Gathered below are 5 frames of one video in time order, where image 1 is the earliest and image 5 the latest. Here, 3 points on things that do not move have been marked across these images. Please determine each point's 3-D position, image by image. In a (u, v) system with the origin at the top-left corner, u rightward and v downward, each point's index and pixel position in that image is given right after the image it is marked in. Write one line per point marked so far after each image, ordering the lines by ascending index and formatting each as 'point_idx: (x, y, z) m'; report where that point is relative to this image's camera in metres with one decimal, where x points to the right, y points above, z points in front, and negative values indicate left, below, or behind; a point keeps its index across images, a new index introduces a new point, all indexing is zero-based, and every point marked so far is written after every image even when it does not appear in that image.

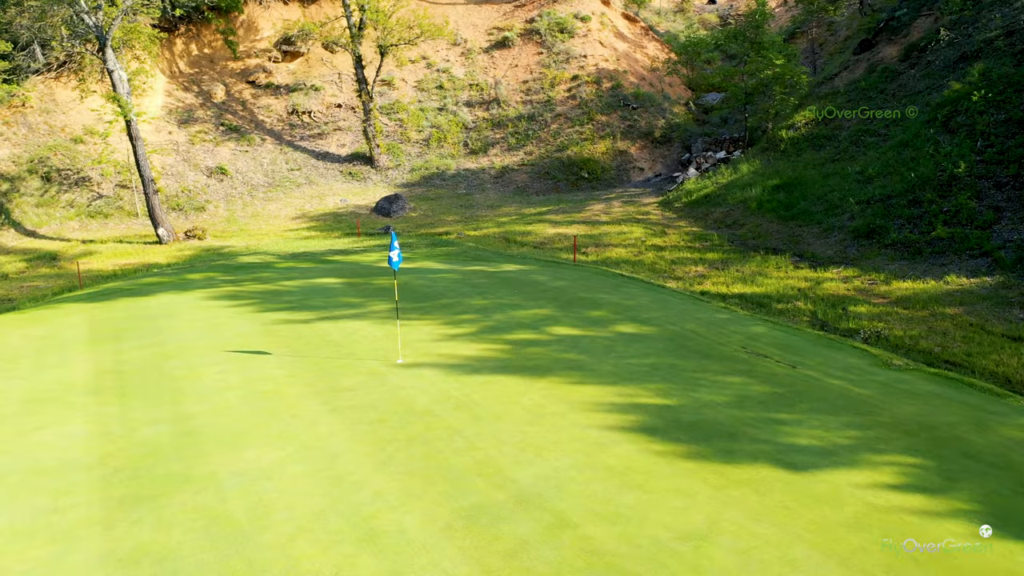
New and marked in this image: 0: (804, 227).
0: (+5.6, +1.2, +15.9) m
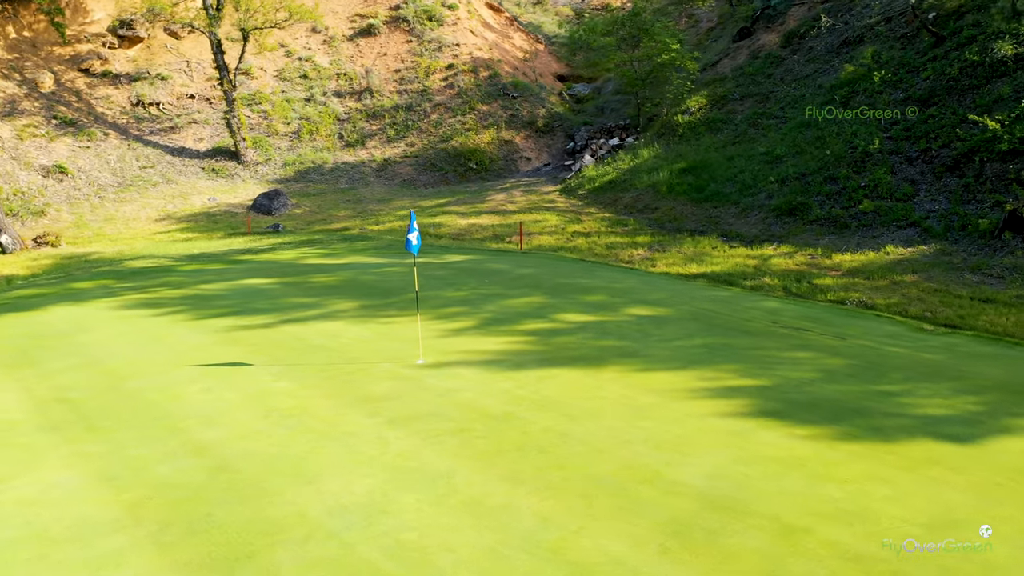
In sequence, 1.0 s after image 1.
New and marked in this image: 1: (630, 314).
0: (+4.0, +1.6, +16.0) m
1: (+1.2, -0.3, +8.2) m
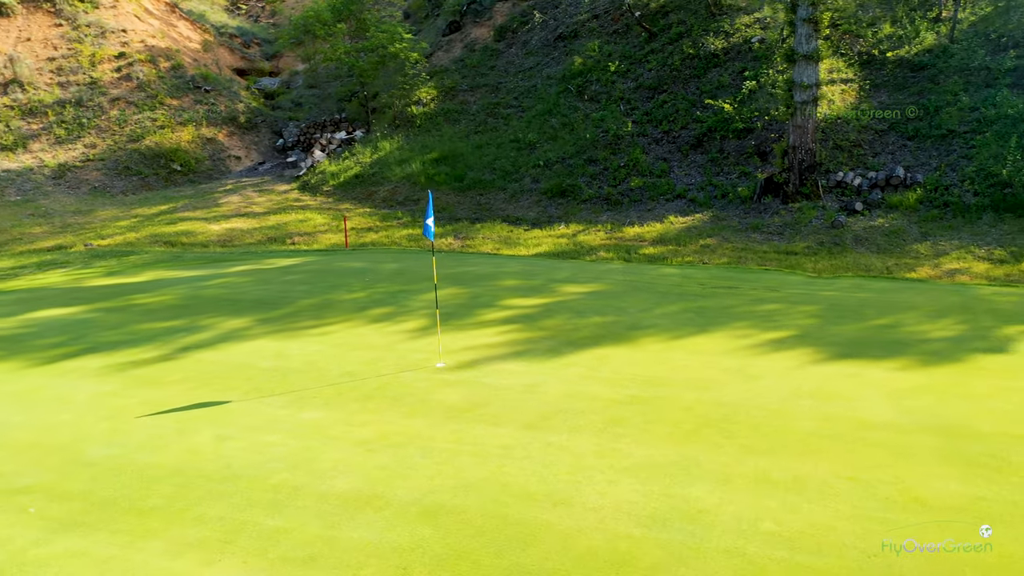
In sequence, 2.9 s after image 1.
0: (-0.5, +1.8, +16.2) m
1: (+0.6, 0.0, +8.0) m
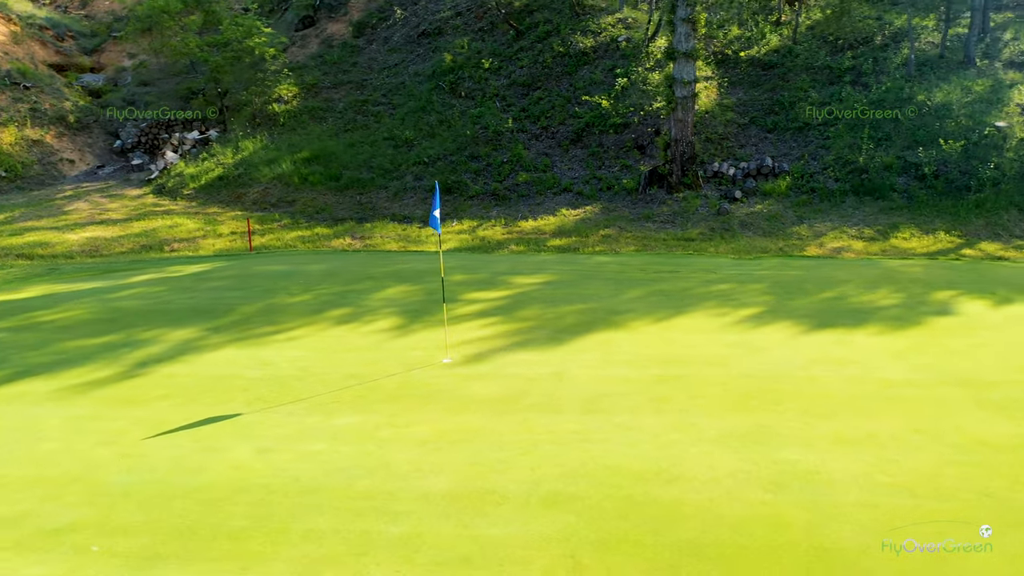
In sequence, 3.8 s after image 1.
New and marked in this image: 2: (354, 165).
0: (-2.8, +1.8, +15.8) m
1: (+0.1, 0.0, +8.0) m
2: (-3.2, +2.5, +16.6) m
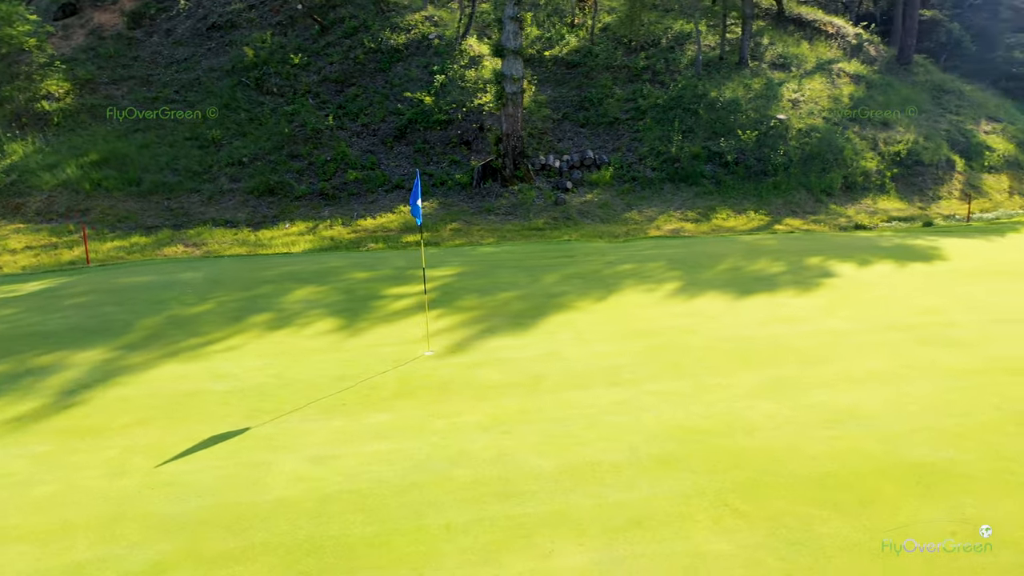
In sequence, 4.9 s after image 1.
0: (-5.9, +1.6, +14.5) m
1: (-0.7, +0.1, +8.0) m
2: (-6.6, +2.2, +15.1) m
